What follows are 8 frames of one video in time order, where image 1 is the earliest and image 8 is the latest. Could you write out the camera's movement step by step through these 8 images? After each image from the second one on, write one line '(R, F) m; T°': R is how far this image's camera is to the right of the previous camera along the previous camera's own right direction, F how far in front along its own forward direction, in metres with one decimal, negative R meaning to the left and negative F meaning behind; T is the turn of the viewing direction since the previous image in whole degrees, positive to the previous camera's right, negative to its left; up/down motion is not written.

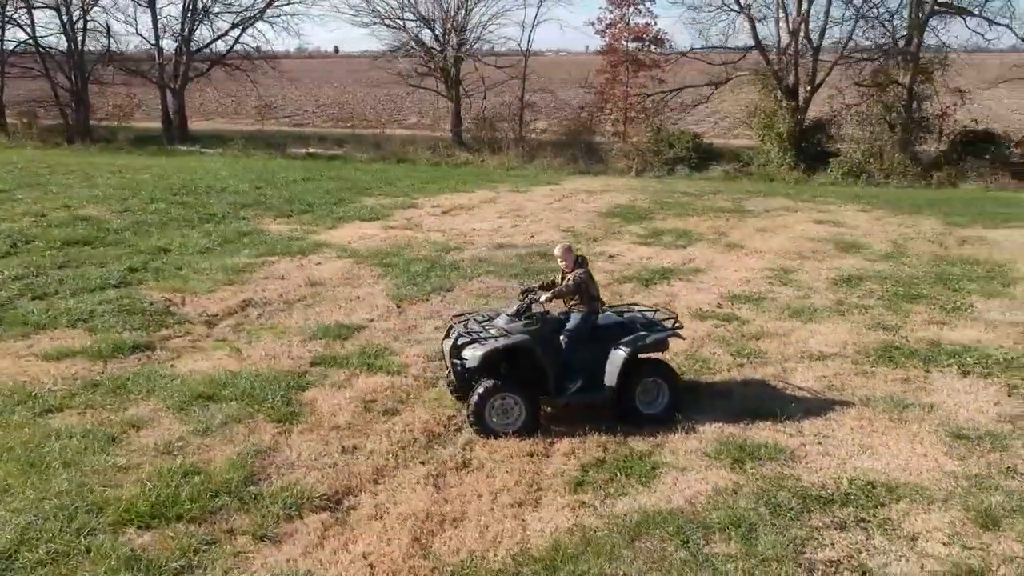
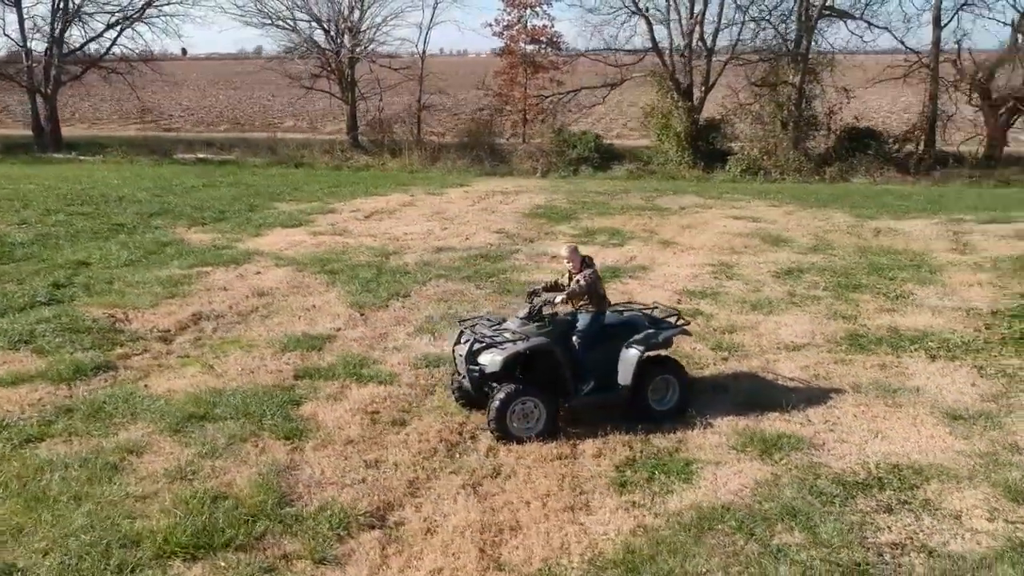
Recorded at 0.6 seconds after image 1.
(-1.0, +0.1) m; +8°
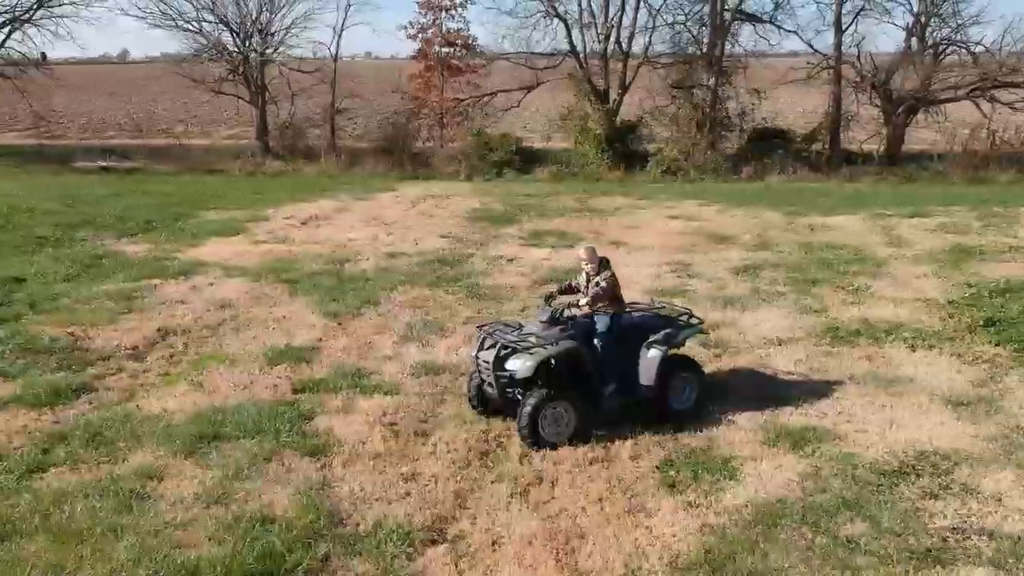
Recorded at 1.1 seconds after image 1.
(-0.9, +0.1) m; +7°
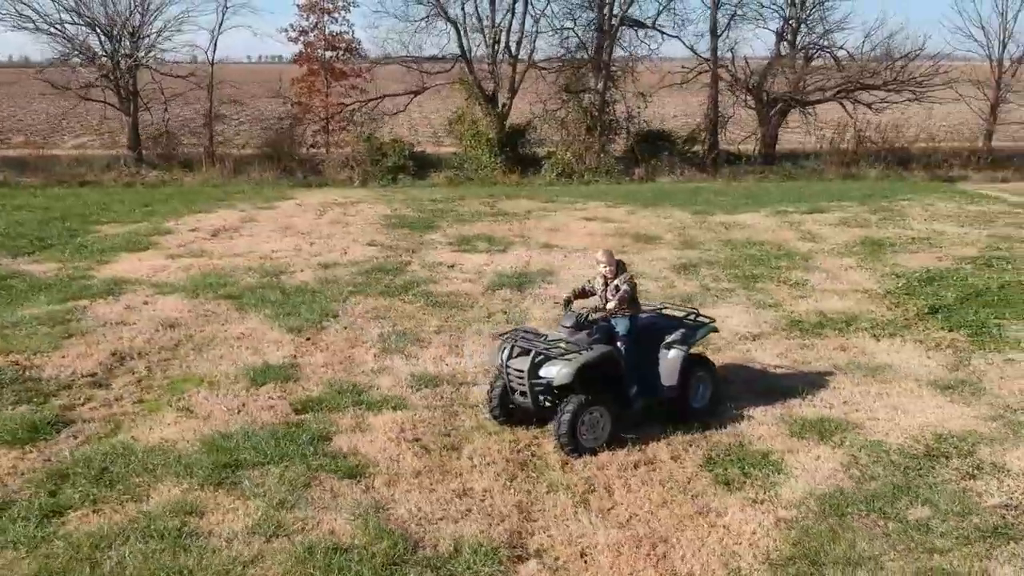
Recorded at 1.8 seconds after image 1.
(-1.2, +0.2) m; +9°
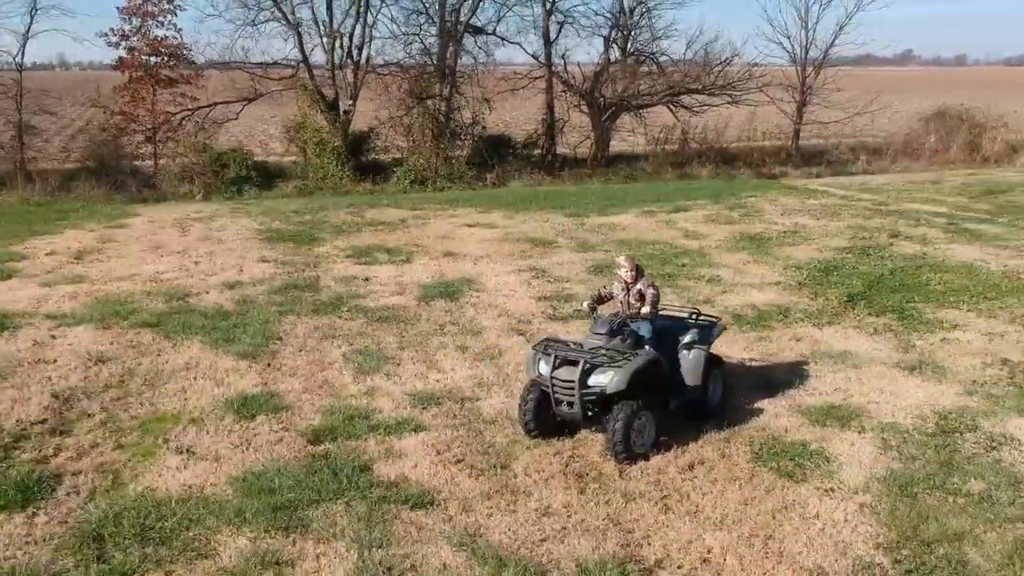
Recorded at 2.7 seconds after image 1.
(-1.6, +0.3) m; +13°
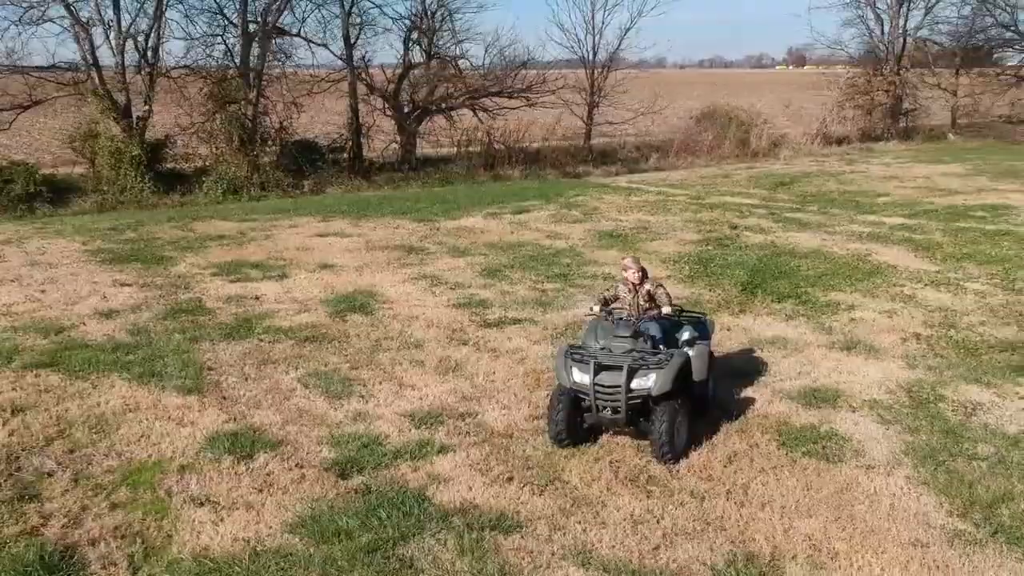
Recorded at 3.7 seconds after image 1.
(-1.8, +0.4) m; +15°
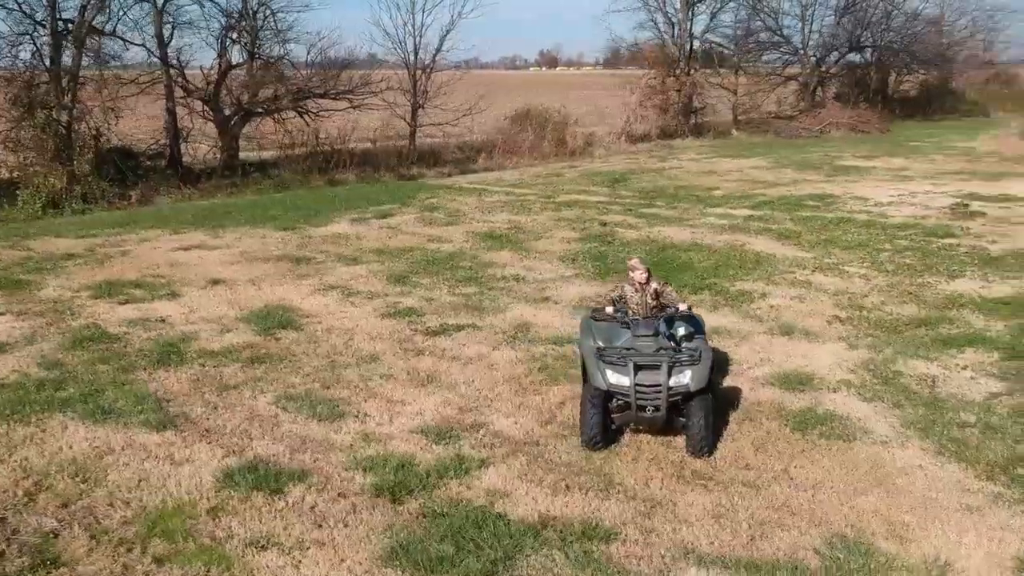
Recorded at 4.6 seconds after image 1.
(-1.6, +0.3) m; +13°
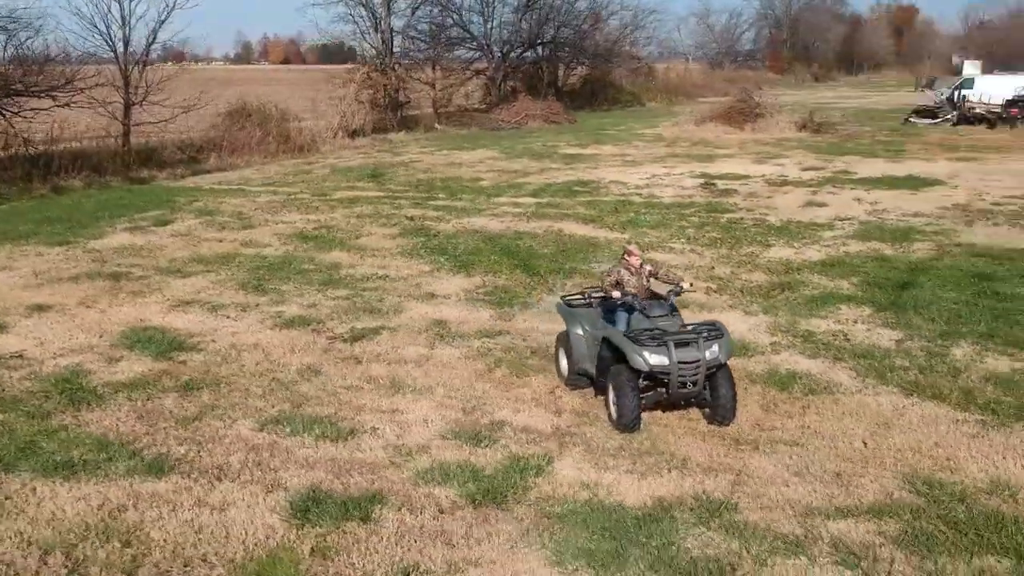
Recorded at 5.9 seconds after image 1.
(-2.3, +0.5) m; +20°
